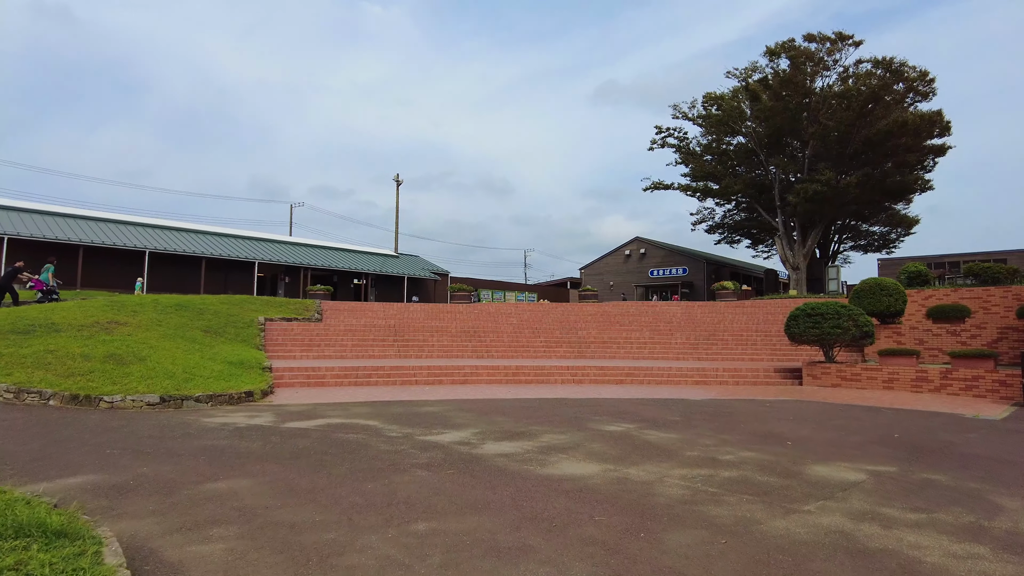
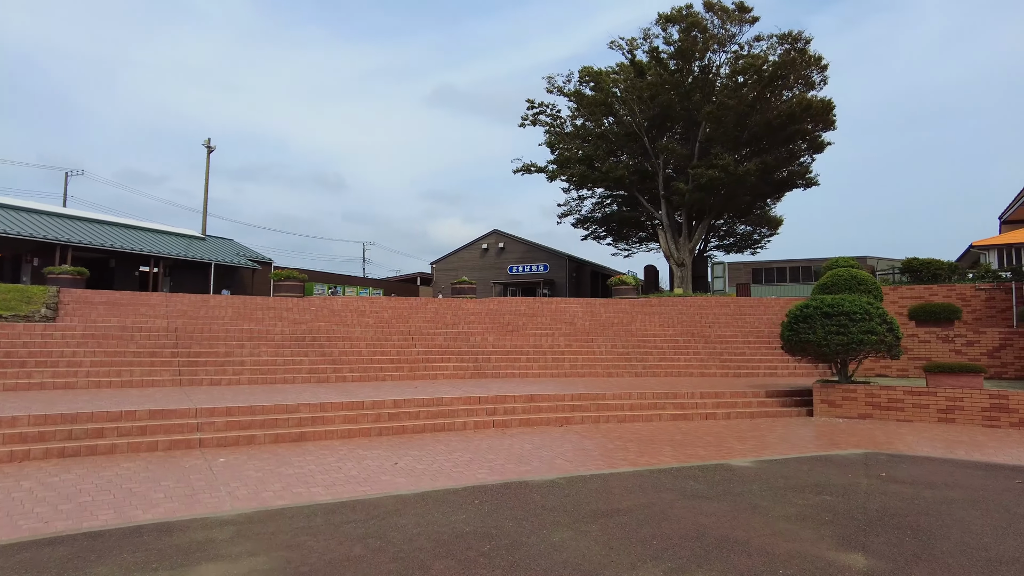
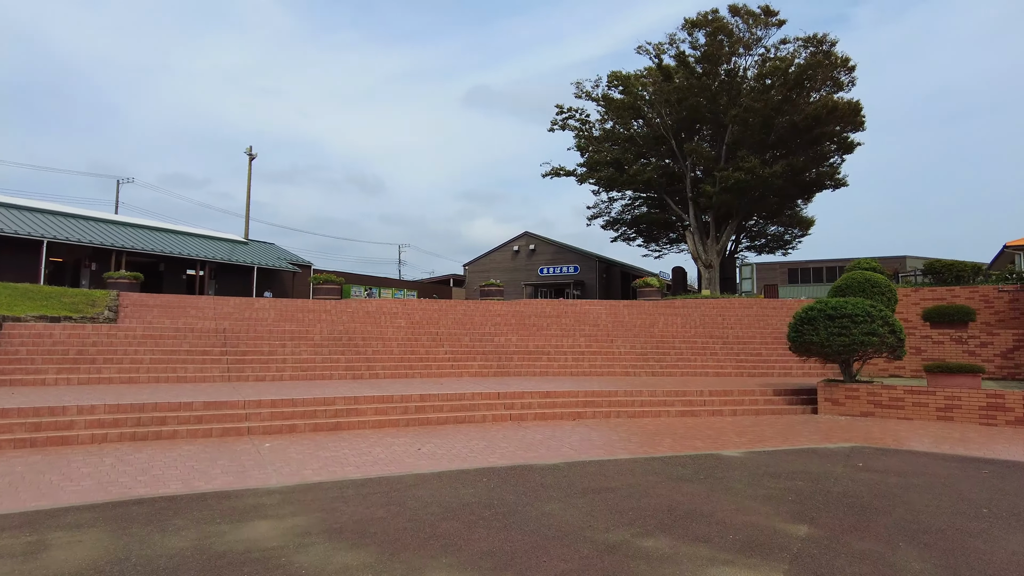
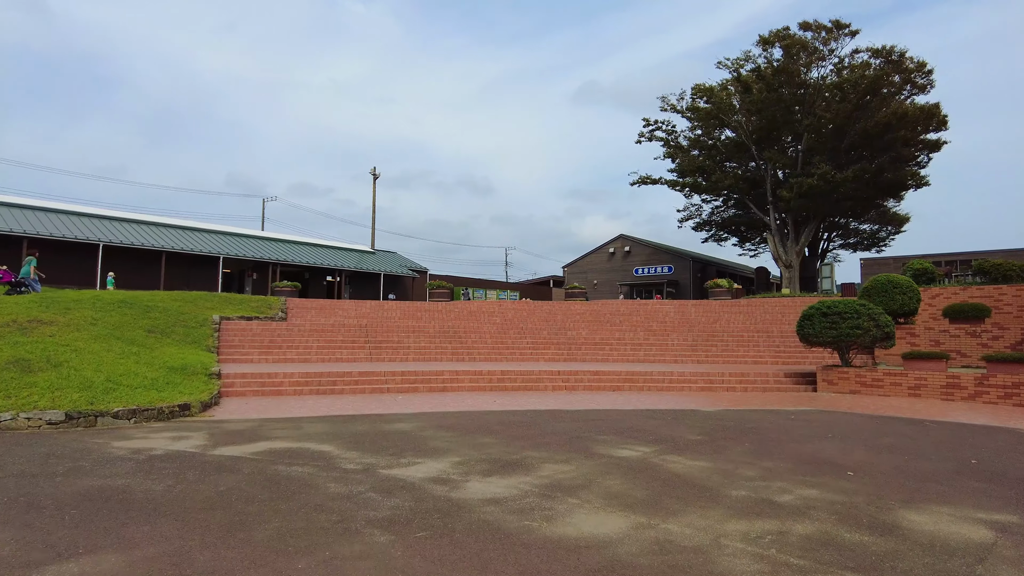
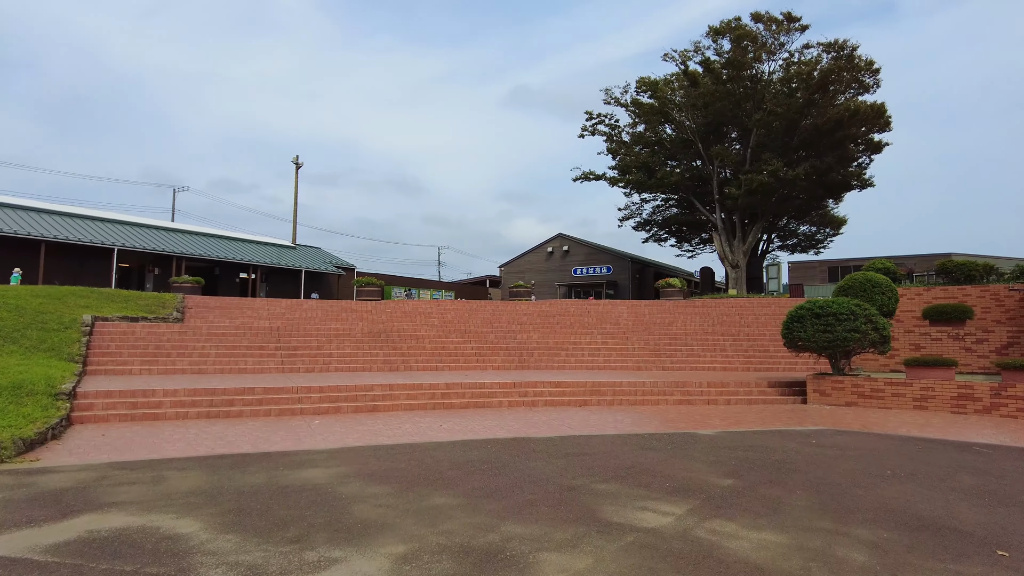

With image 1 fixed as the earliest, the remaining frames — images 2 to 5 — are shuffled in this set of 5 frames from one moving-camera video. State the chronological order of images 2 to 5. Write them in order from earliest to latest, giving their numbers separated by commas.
4, 5, 3, 2
